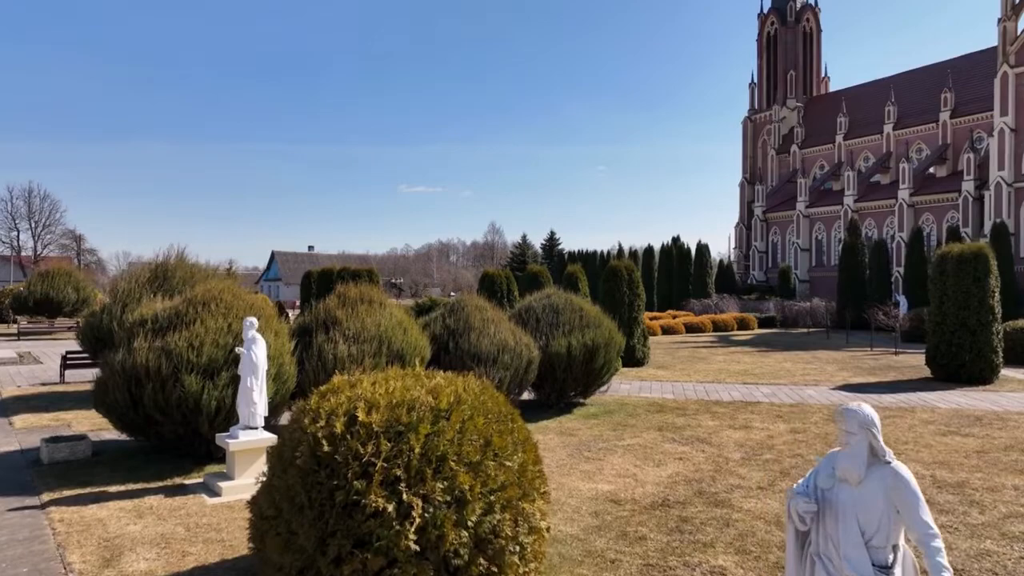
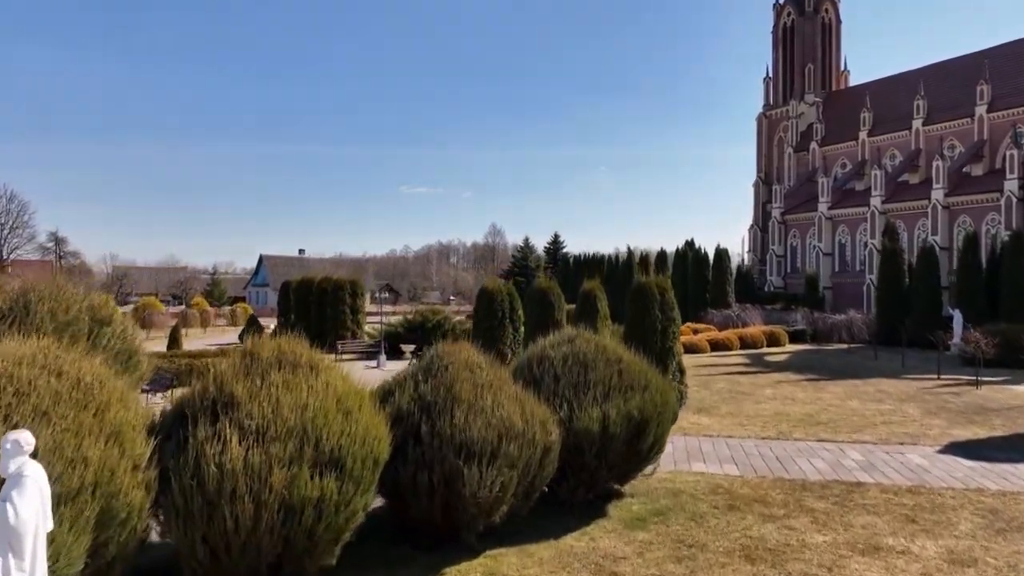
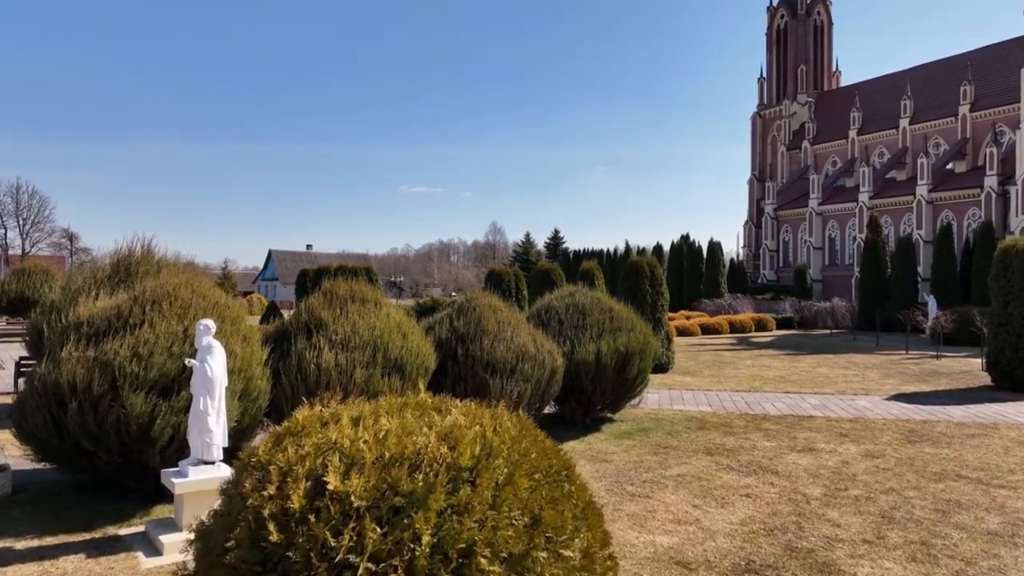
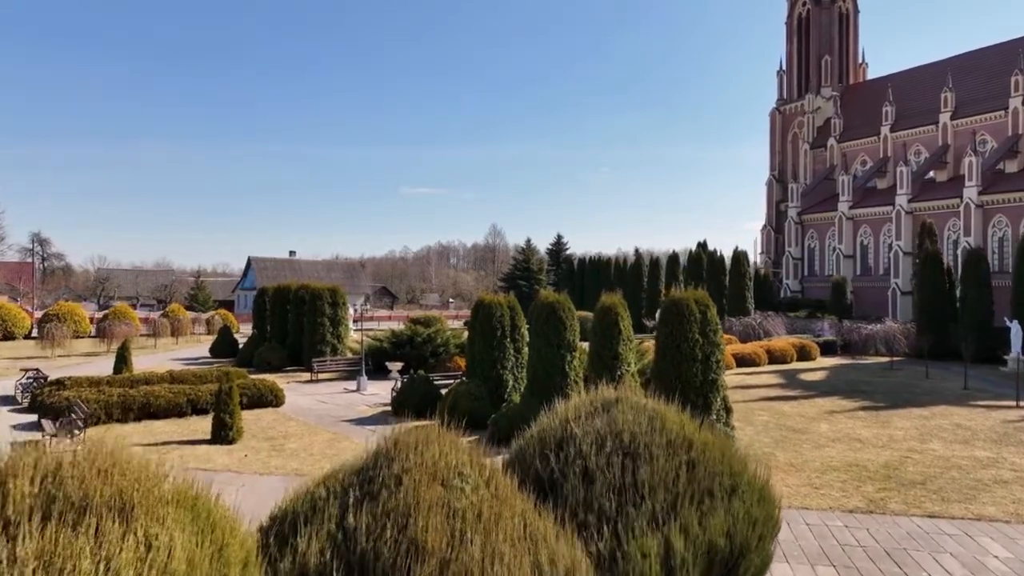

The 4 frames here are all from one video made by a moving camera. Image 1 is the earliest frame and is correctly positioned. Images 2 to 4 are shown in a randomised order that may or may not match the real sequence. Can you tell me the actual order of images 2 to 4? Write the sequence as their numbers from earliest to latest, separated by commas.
3, 2, 4
